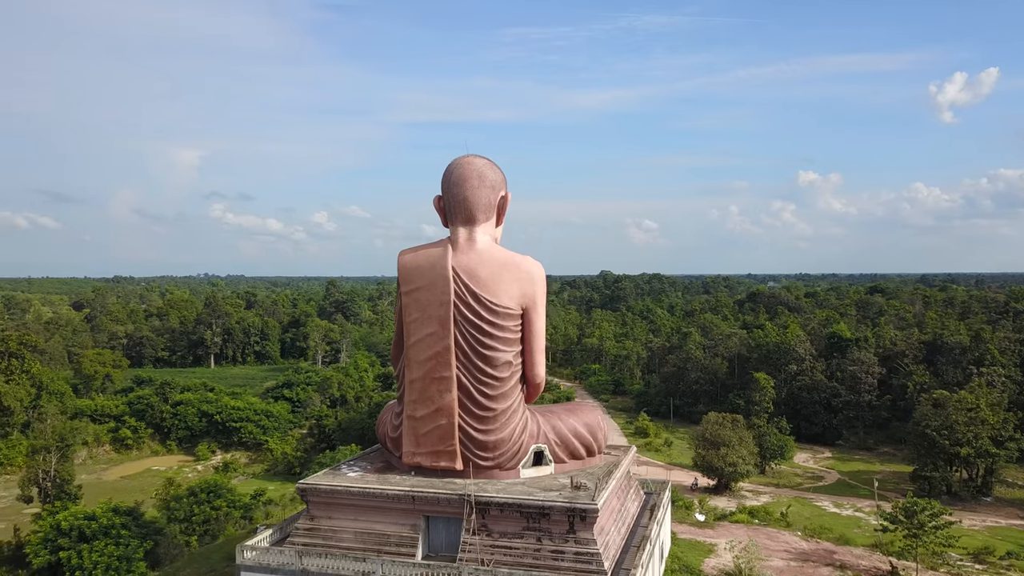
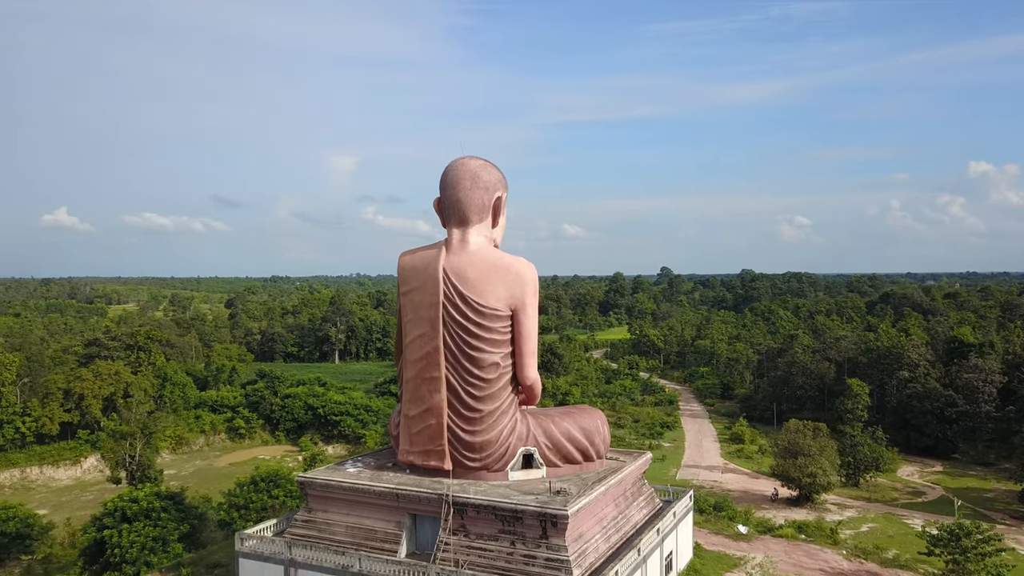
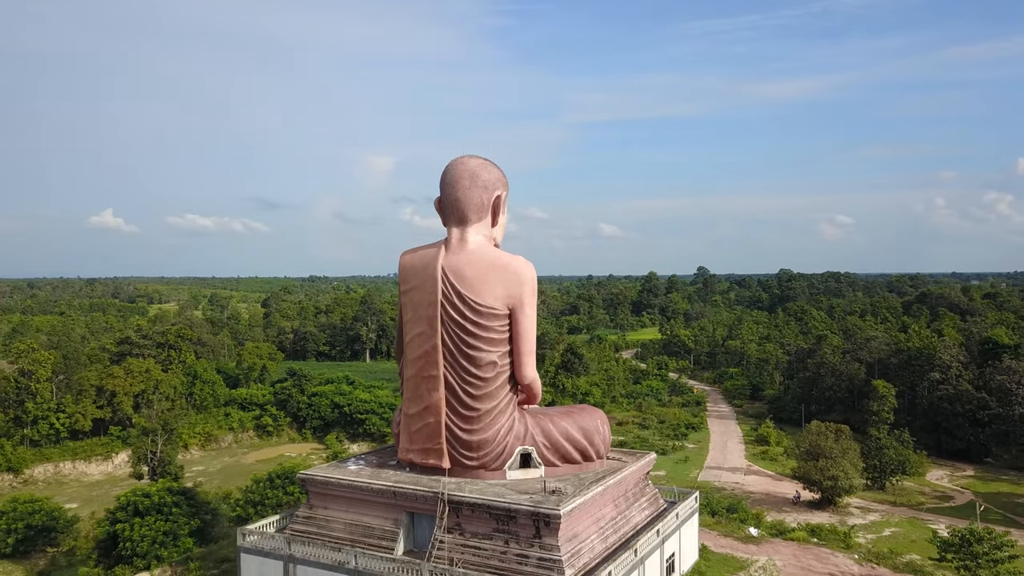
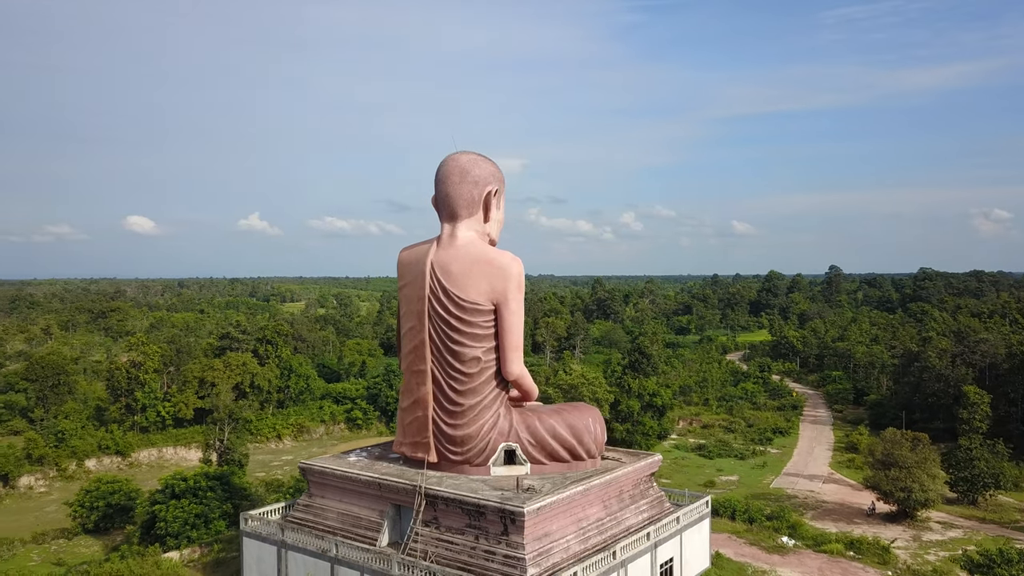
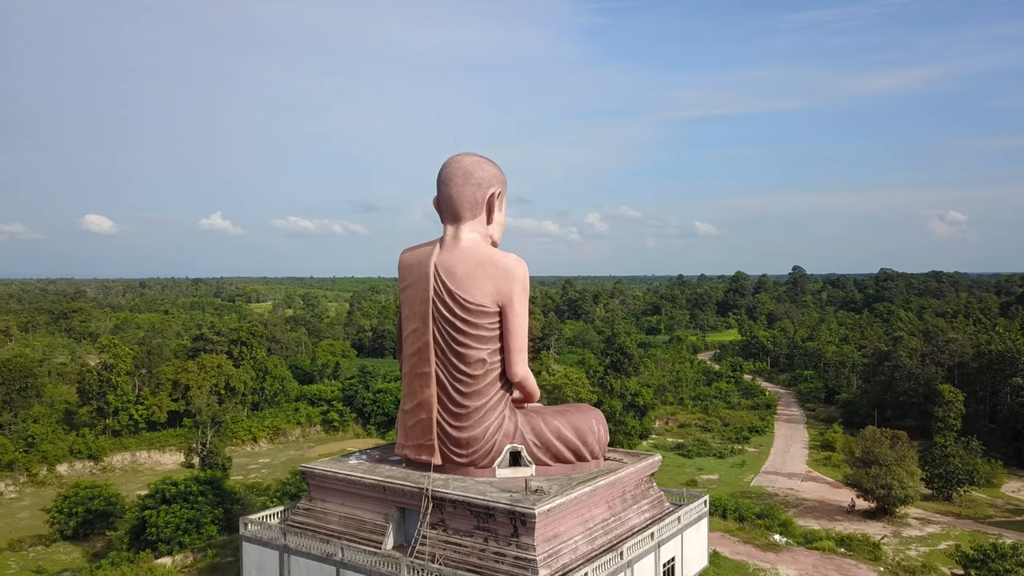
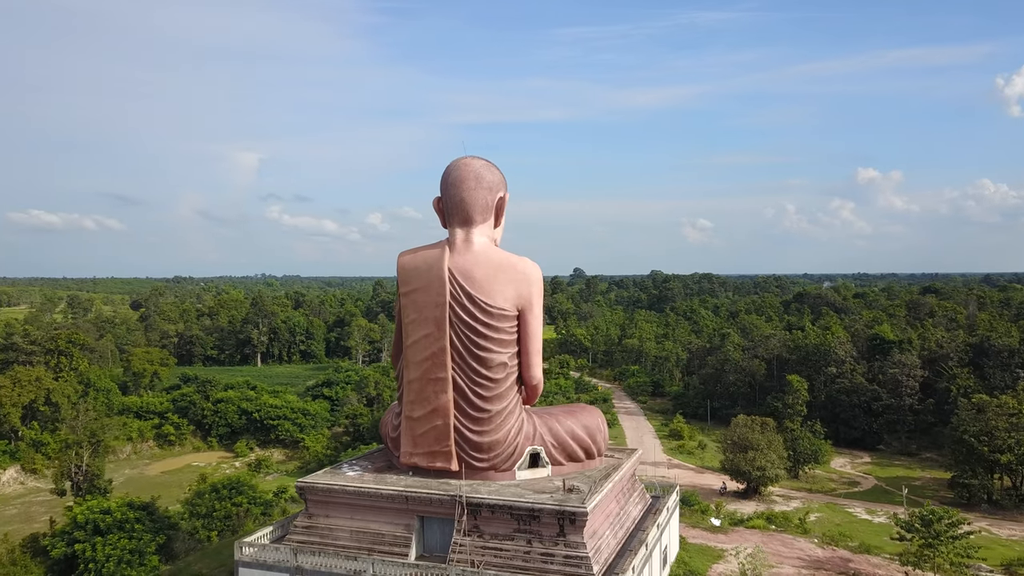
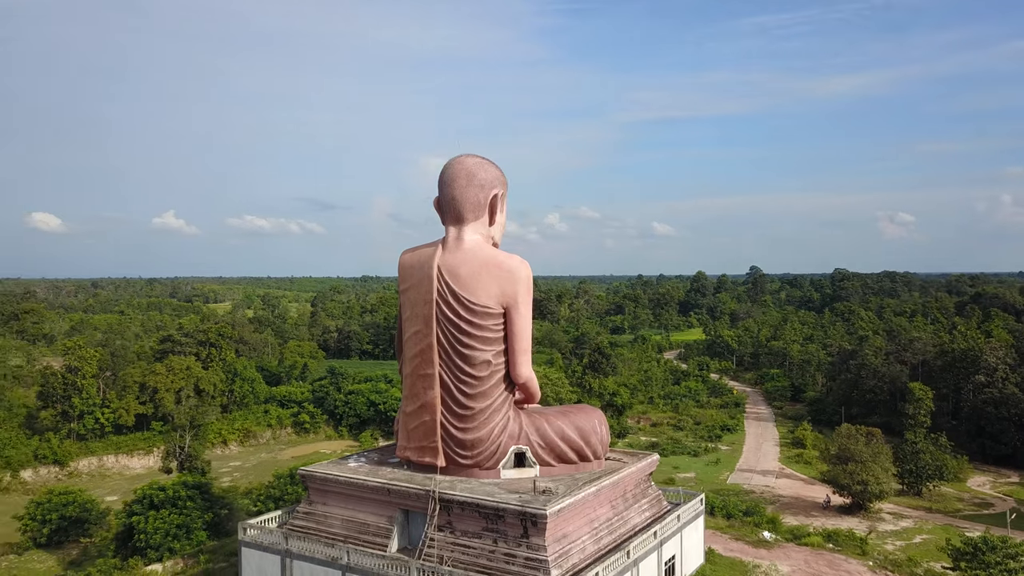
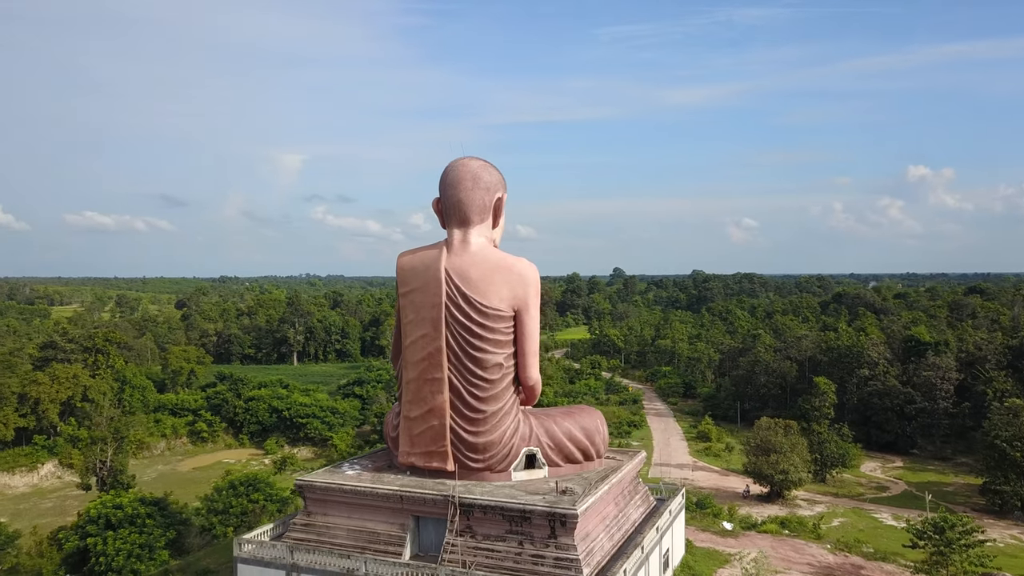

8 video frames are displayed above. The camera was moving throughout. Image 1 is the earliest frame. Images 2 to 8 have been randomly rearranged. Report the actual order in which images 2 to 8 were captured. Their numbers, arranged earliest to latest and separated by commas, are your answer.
6, 8, 2, 3, 7, 5, 4
